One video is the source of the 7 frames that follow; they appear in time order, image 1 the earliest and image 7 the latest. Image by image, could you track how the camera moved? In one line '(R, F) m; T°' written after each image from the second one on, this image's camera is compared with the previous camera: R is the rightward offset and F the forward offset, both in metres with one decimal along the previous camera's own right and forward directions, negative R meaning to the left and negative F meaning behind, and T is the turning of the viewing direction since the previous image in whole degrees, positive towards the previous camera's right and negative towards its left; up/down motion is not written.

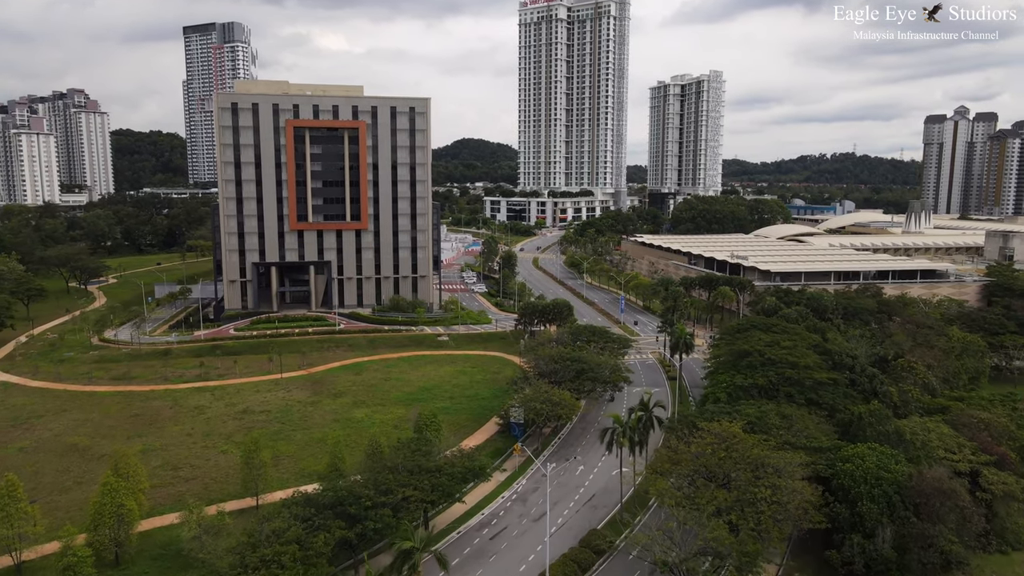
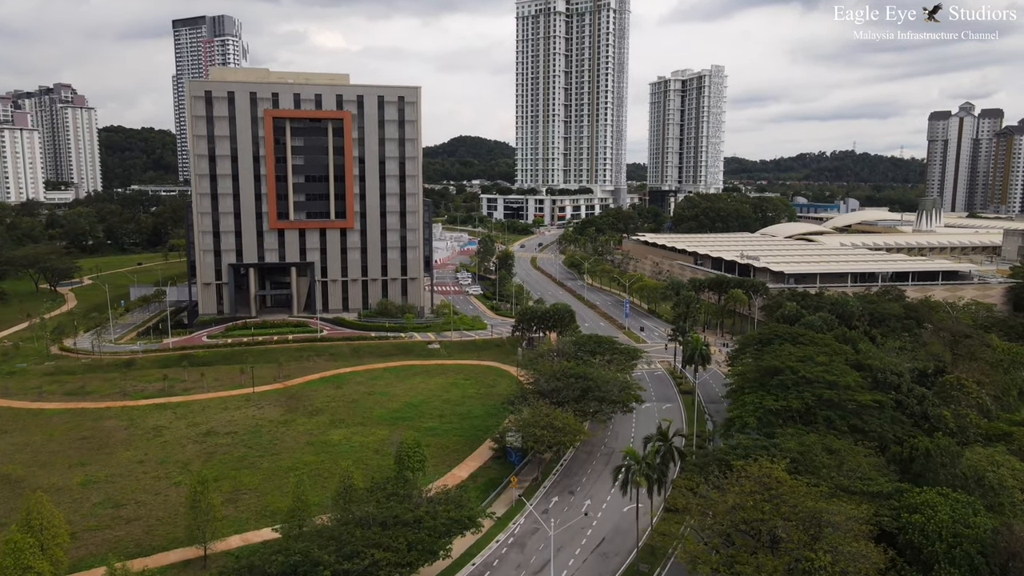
(+0.1, +8.3) m; 0°
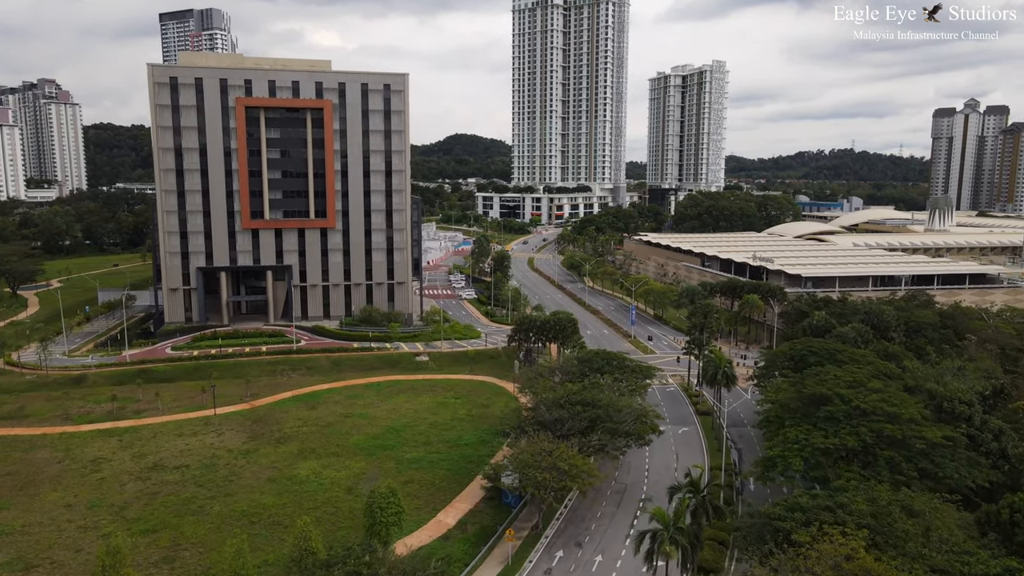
(0.0, +9.3) m; 0°
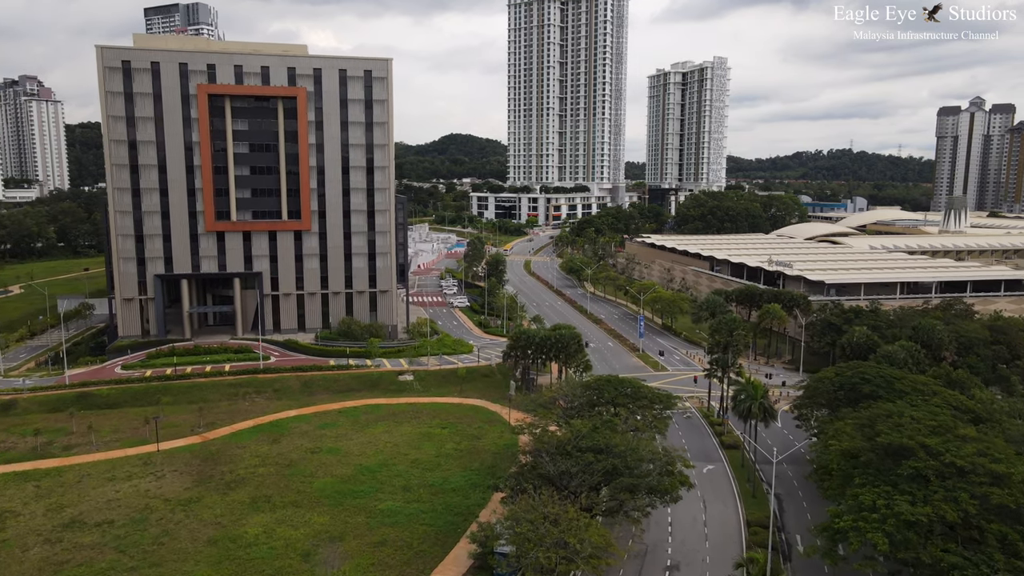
(0.0, +10.3) m; 0°
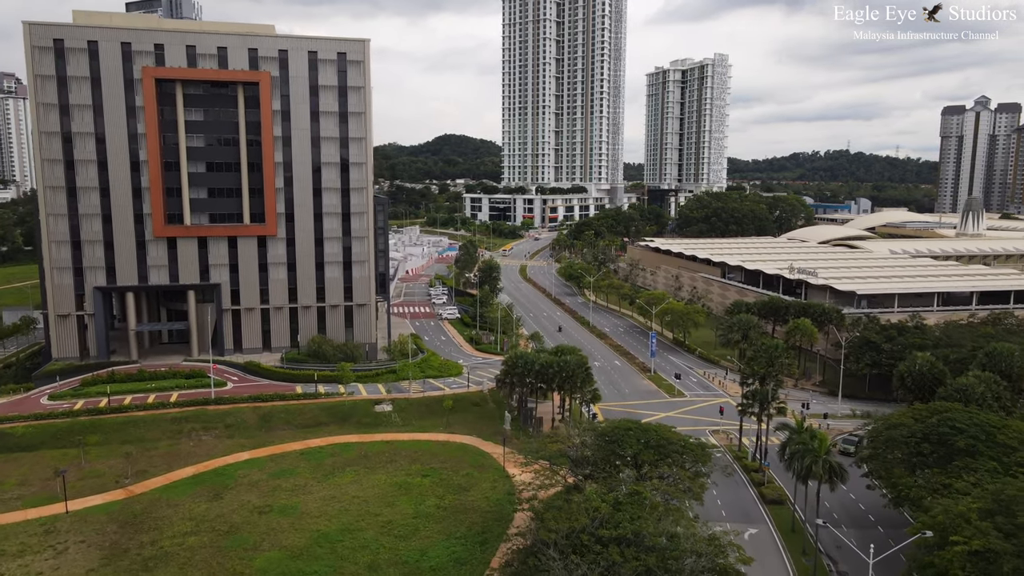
(0.0, +11.4) m; 0°
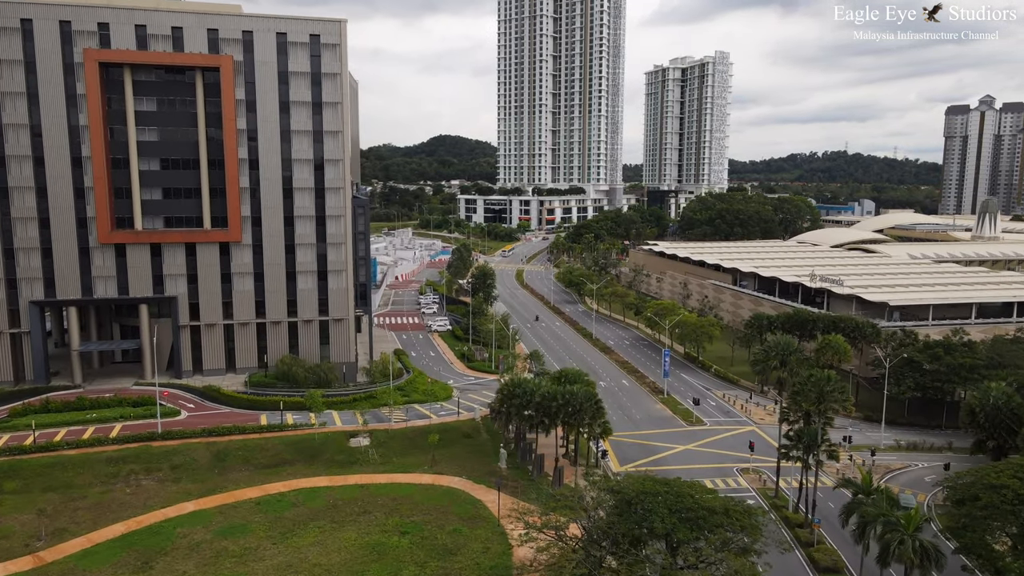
(0.0, +9.3) m; 0°
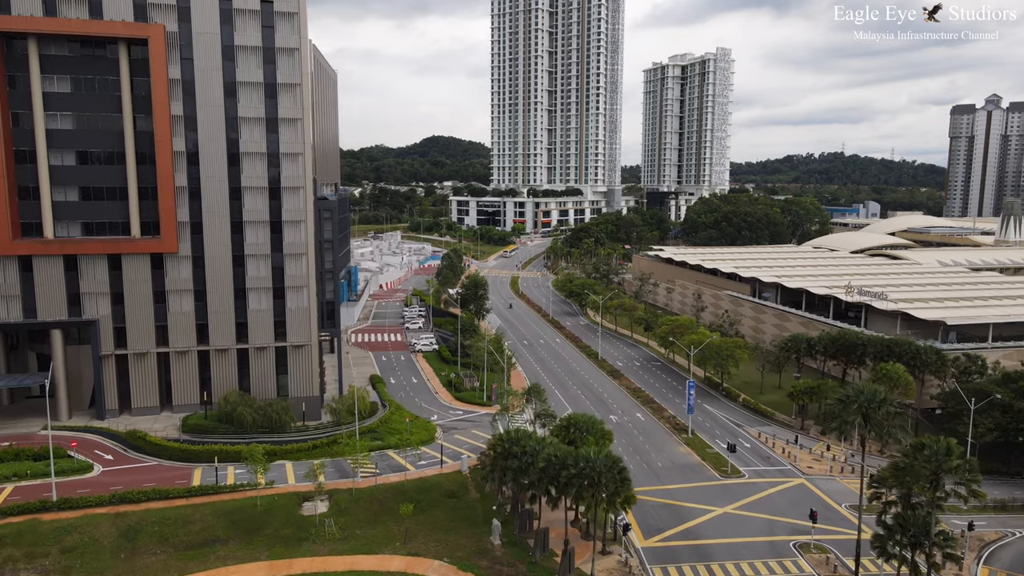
(-0.1, +12.4) m; 0°
